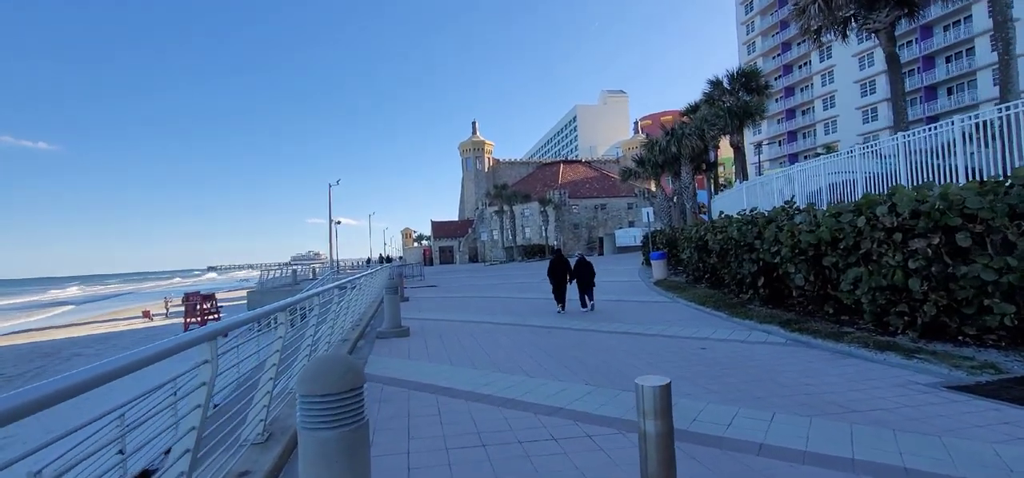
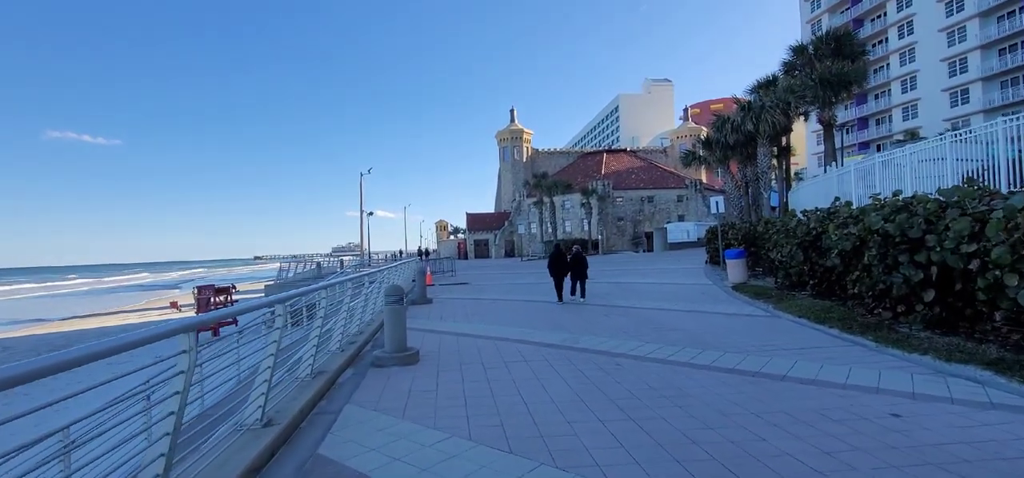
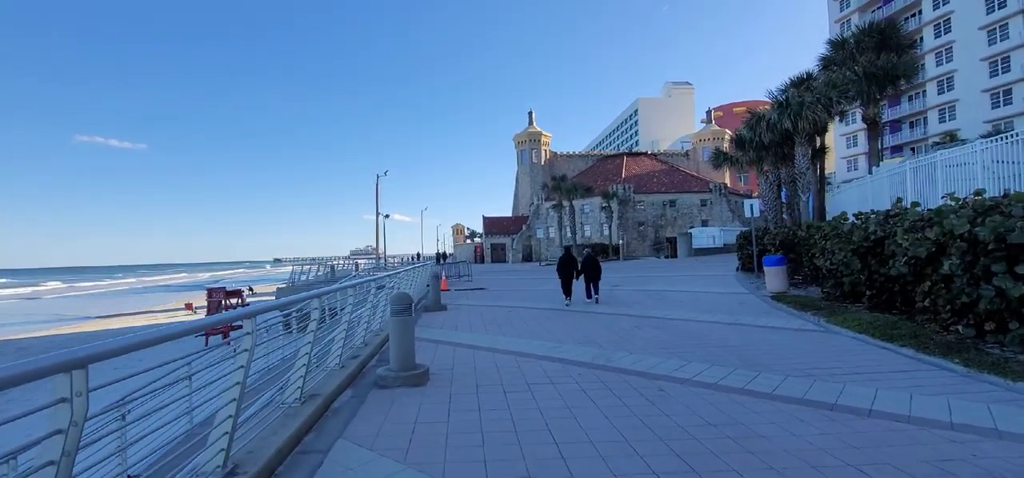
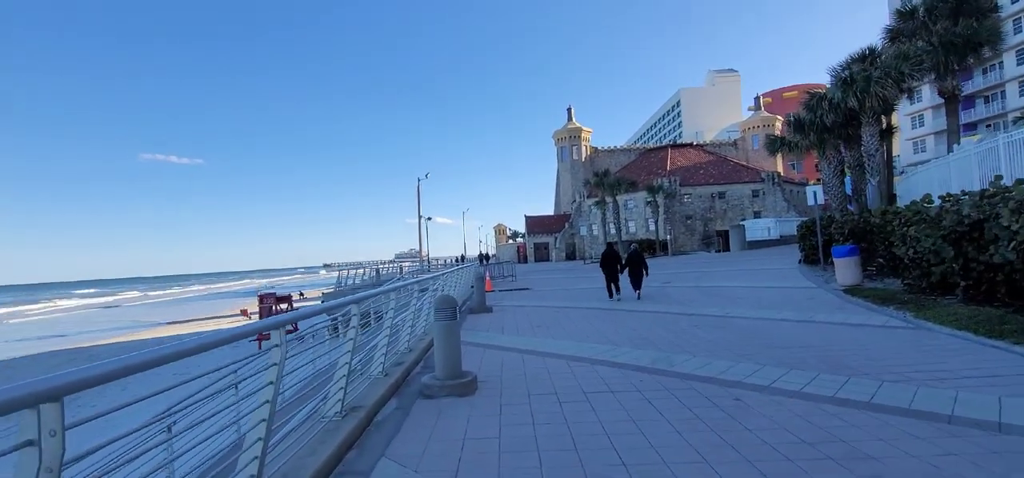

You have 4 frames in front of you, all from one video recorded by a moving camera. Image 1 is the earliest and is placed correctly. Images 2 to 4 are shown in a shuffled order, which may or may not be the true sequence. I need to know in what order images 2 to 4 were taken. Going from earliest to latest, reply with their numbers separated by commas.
2, 3, 4
